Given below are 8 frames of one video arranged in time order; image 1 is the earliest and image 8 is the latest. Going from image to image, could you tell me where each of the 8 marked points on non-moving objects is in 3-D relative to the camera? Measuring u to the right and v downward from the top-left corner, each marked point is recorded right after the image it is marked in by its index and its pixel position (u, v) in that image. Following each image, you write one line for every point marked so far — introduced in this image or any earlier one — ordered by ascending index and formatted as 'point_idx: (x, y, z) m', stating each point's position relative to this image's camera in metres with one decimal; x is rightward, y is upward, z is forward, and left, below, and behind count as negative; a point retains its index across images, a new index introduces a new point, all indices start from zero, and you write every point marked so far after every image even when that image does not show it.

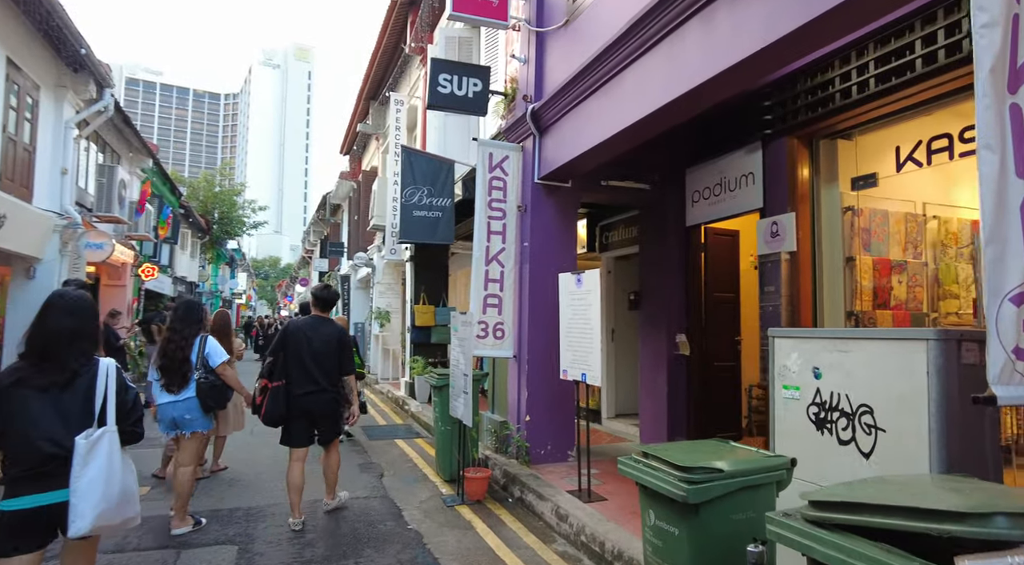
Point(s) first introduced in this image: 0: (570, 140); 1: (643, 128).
0: (+0.6, +1.4, +5.9) m
1: (+1.1, +1.3, +5.0) m
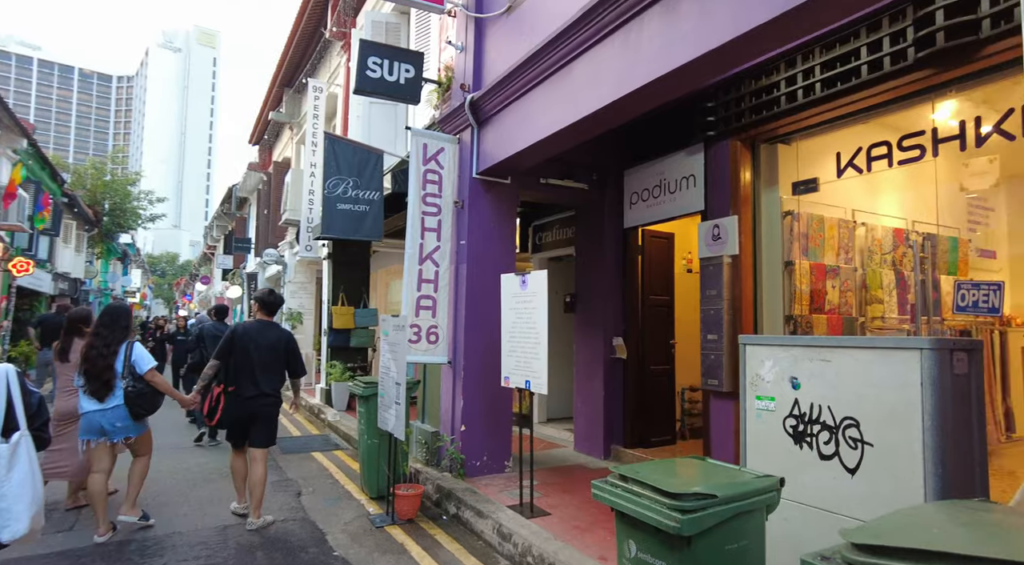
0: (0.0, +1.4, +5.6) m
1: (+0.7, +1.3, +4.8) m
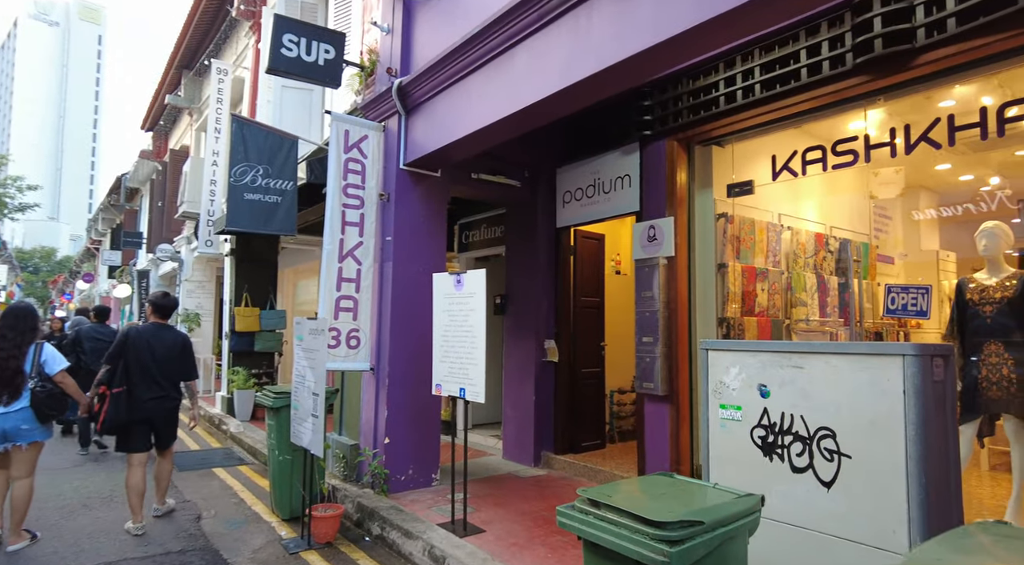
0: (-0.6, +1.4, +5.2) m
1: (+0.2, +1.3, +4.5) m
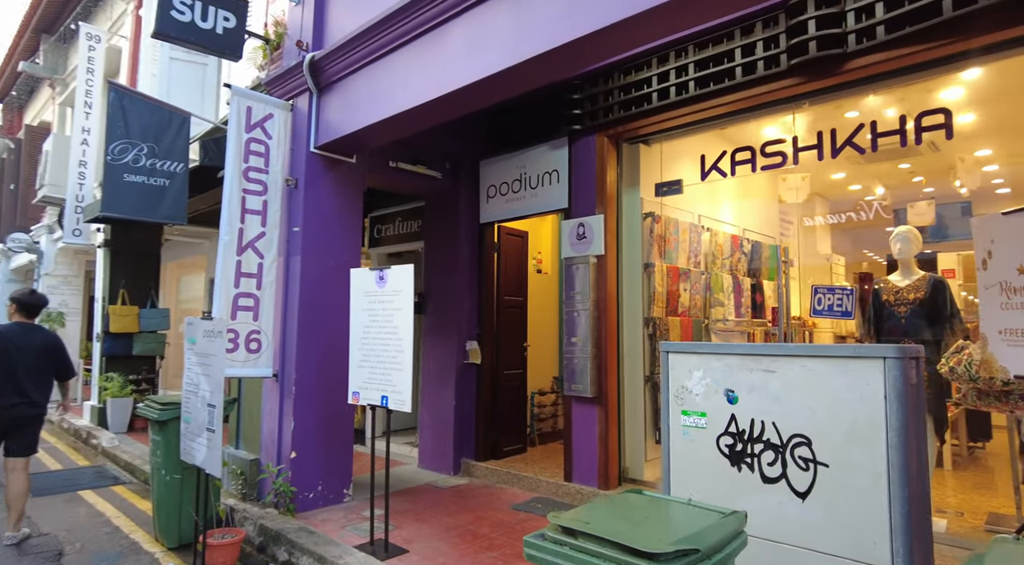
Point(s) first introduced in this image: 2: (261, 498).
0: (-1.2, +1.4, +4.8) m
1: (-0.3, +1.3, +4.2) m
2: (-2.0, -1.7, +4.9) m
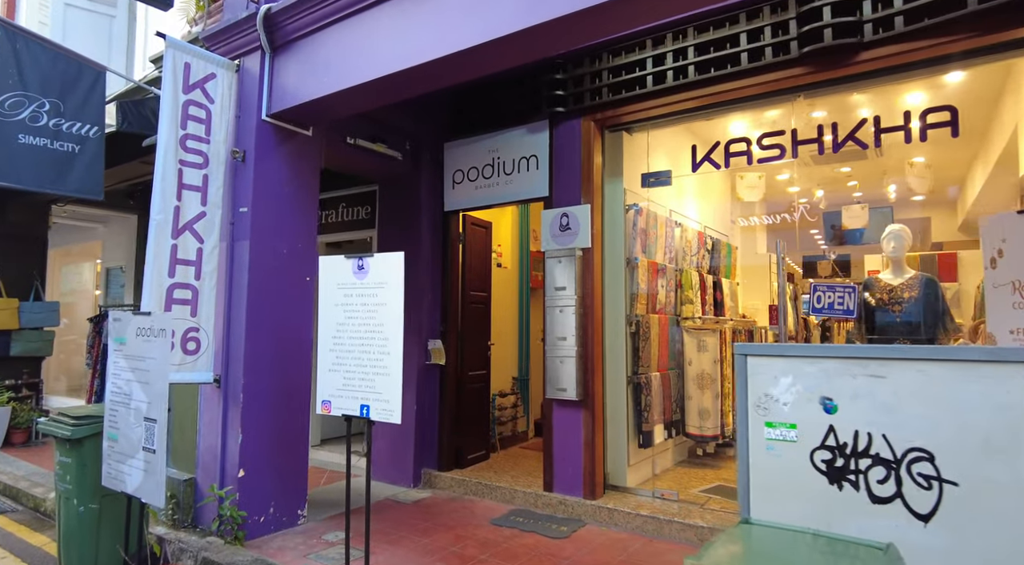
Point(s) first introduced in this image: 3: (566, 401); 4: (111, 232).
0: (-1.2, +1.5, +4.2) m
1: (-0.3, +1.4, +3.7) m
2: (-2.1, -1.6, +4.1) m
3: (+0.4, -0.9, +4.7) m
4: (-6.8, +0.9, +10.4) m
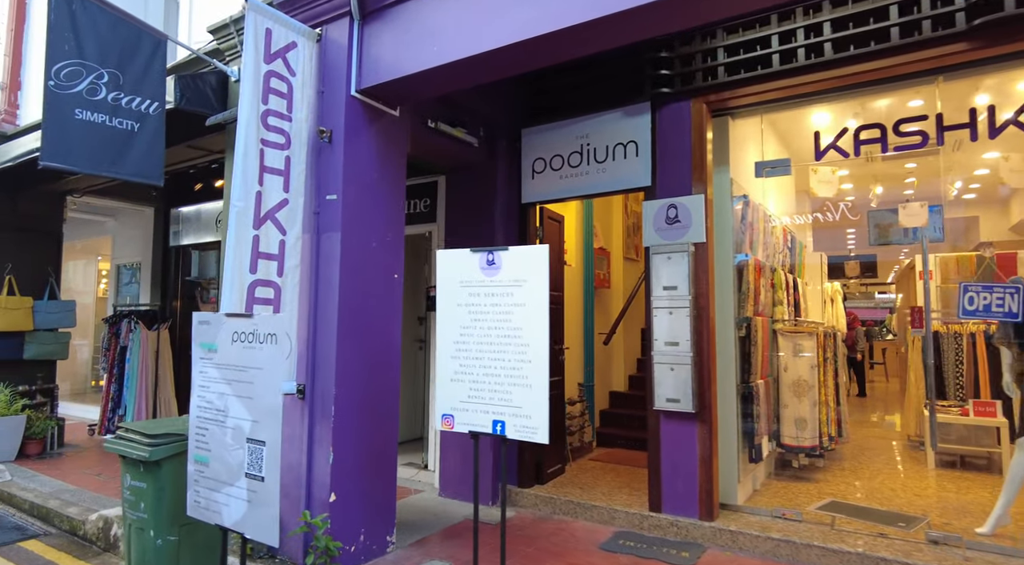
0: (-0.5, +1.5, +3.7) m
1: (+0.5, +1.4, +3.3) m
2: (-1.4, -1.6, +3.6) m
3: (+1.2, -0.9, +4.3) m
4: (-6.3, +0.9, +9.7) m
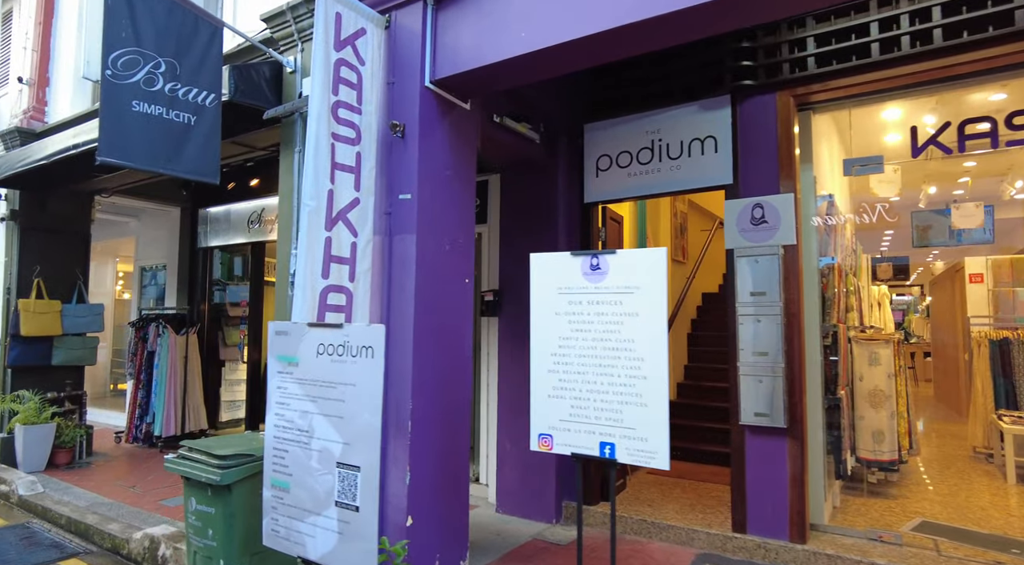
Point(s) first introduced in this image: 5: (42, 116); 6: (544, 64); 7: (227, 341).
0: (0.0, +1.4, +3.4) m
1: (+1.0, +1.3, +3.0) m
2: (-0.9, -1.6, +3.3) m
3: (+1.6, -0.9, +4.0) m
4: (-5.7, +0.9, +9.5) m
5: (-5.4, +1.9, +7.0) m
6: (+0.2, +1.3, +3.5) m
7: (-3.9, -0.8, +8.3) m
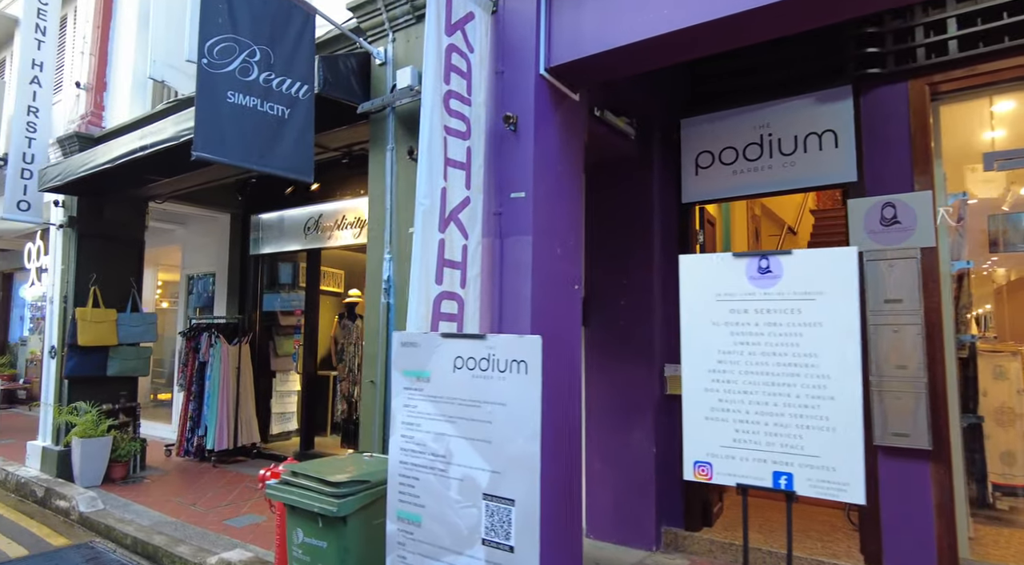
0: (+0.6, +1.4, +3.1) m
1: (+1.6, +1.3, +2.7) m
2: (-0.2, -1.7, +3.0) m
3: (+2.3, -1.0, +3.6) m
4: (-4.9, +0.7, +9.4) m
5: (-4.6, +1.8, +6.8) m
6: (+0.8, +1.2, +3.2) m
7: (-3.1, -0.9, +8.0) m
